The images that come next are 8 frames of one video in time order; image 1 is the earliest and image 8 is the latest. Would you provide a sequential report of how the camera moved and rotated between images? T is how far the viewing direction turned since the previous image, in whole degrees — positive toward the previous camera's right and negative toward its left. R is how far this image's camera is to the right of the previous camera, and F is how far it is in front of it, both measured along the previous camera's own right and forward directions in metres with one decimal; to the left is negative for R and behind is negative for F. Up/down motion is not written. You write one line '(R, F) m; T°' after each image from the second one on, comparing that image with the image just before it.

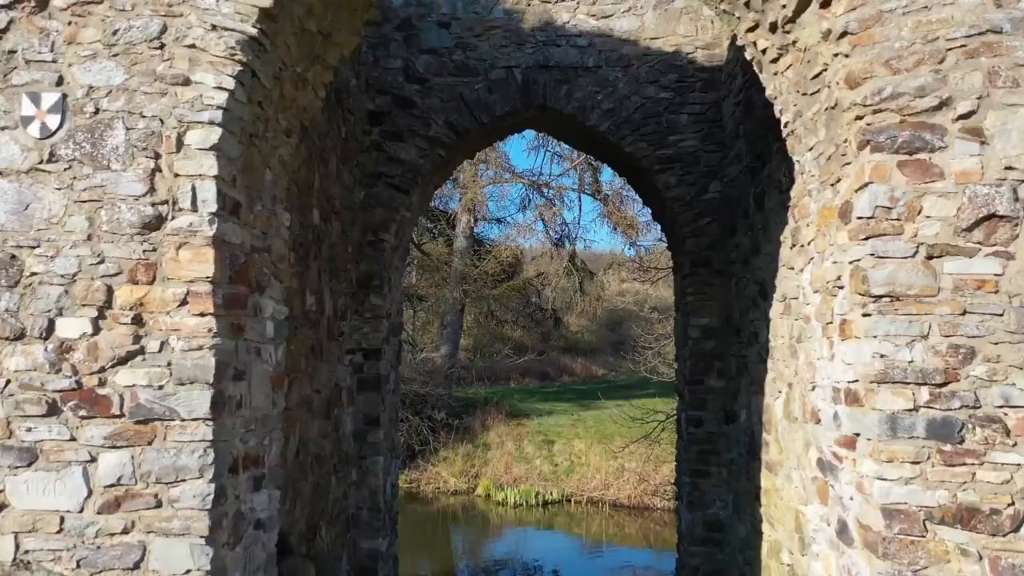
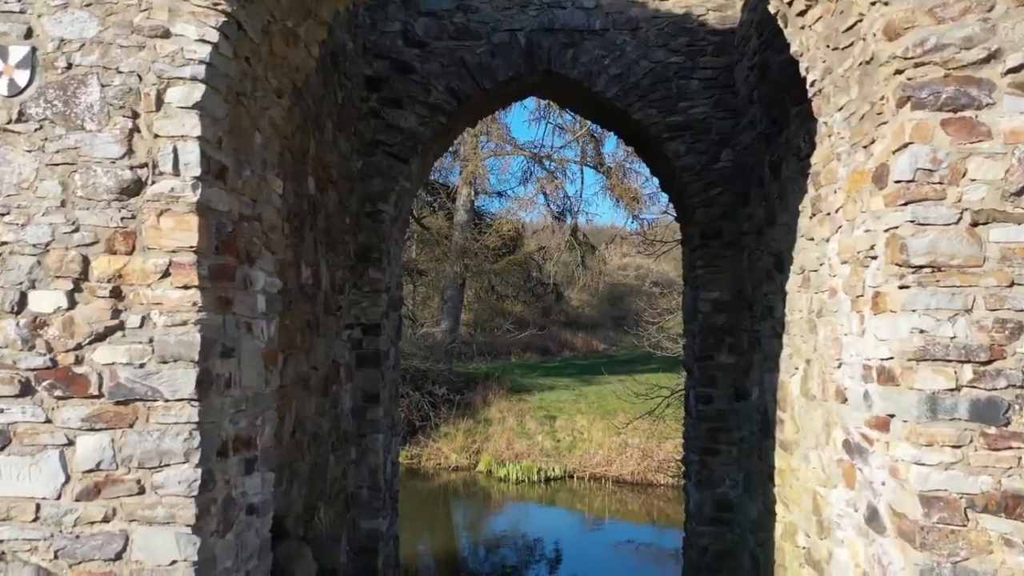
(0.0, +0.2) m; 0°
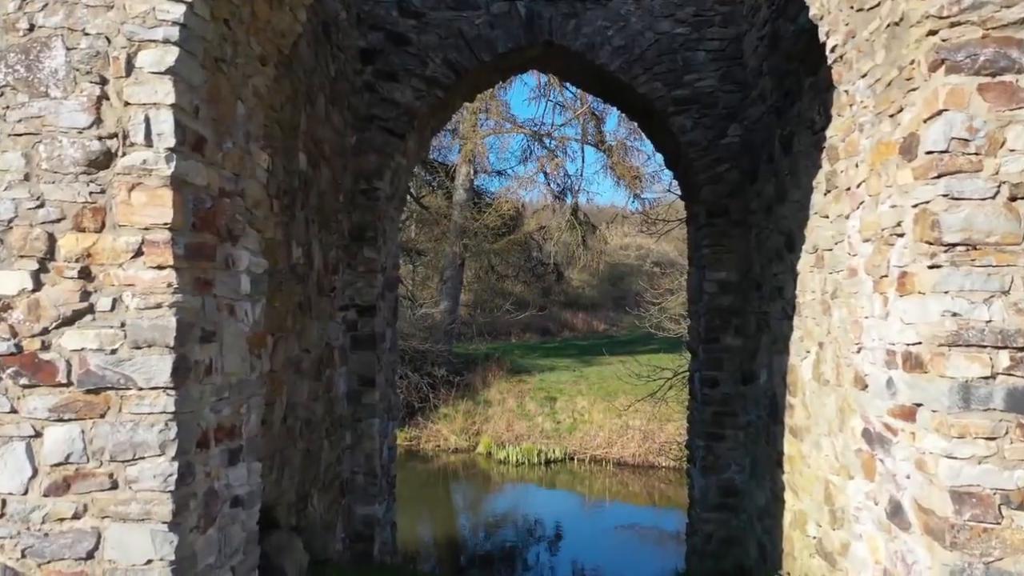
(0.0, +0.2) m; 0°
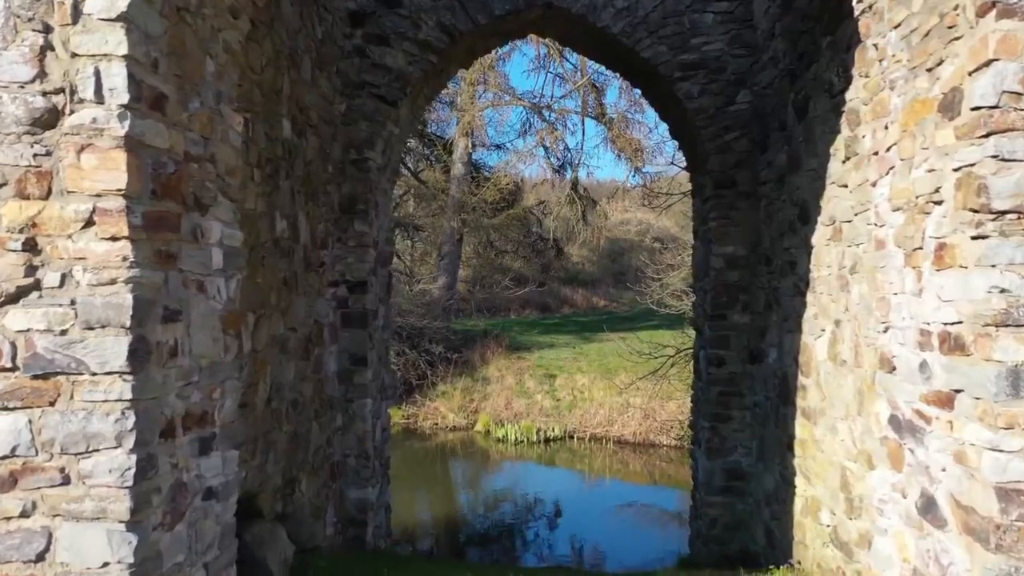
(0.0, +0.2) m; 0°
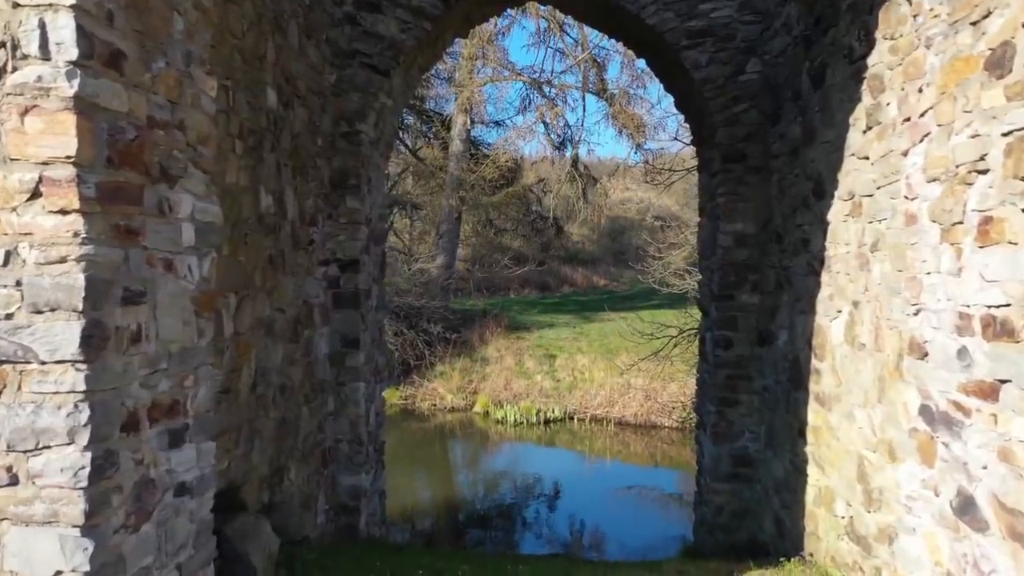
(0.0, +0.2) m; 0°
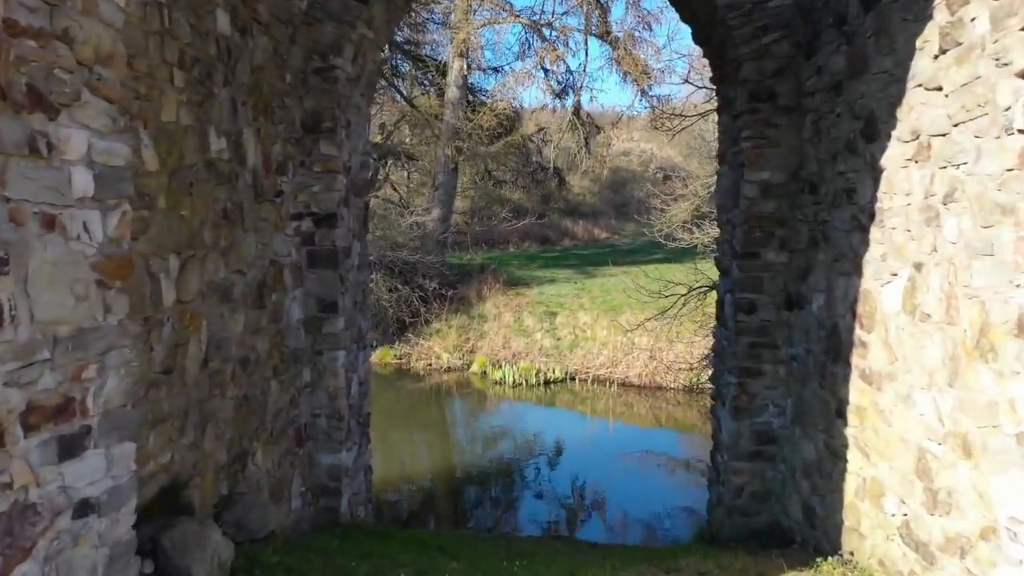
(0.0, +0.5) m; 0°
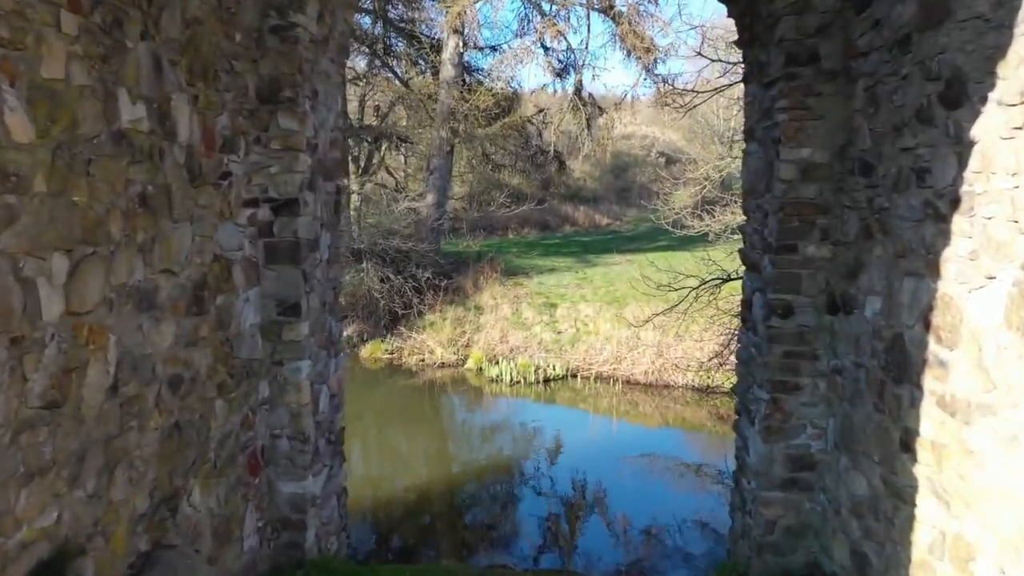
(0.0, +0.6) m; 0°
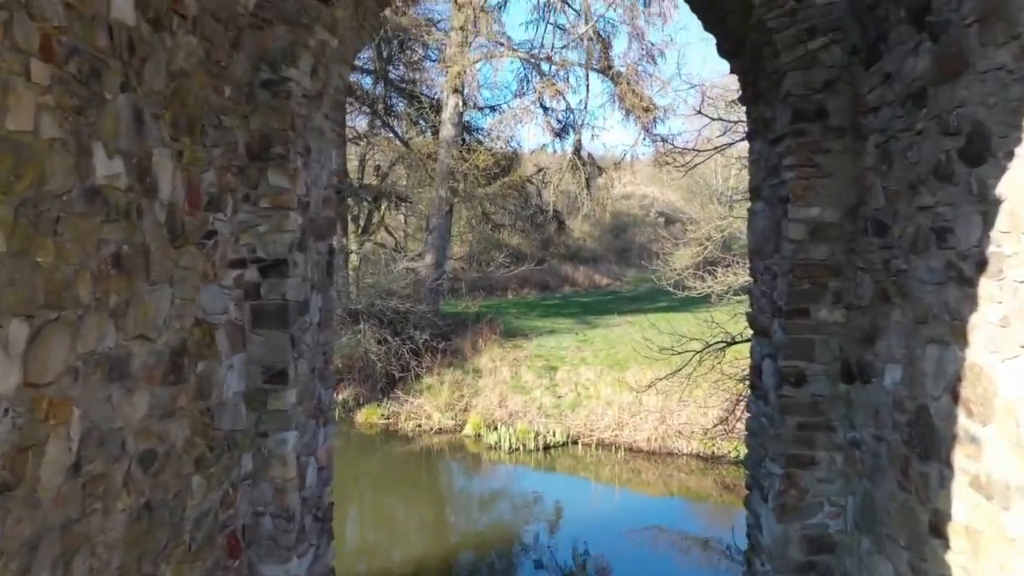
(0.0, +0.2) m; 0°
